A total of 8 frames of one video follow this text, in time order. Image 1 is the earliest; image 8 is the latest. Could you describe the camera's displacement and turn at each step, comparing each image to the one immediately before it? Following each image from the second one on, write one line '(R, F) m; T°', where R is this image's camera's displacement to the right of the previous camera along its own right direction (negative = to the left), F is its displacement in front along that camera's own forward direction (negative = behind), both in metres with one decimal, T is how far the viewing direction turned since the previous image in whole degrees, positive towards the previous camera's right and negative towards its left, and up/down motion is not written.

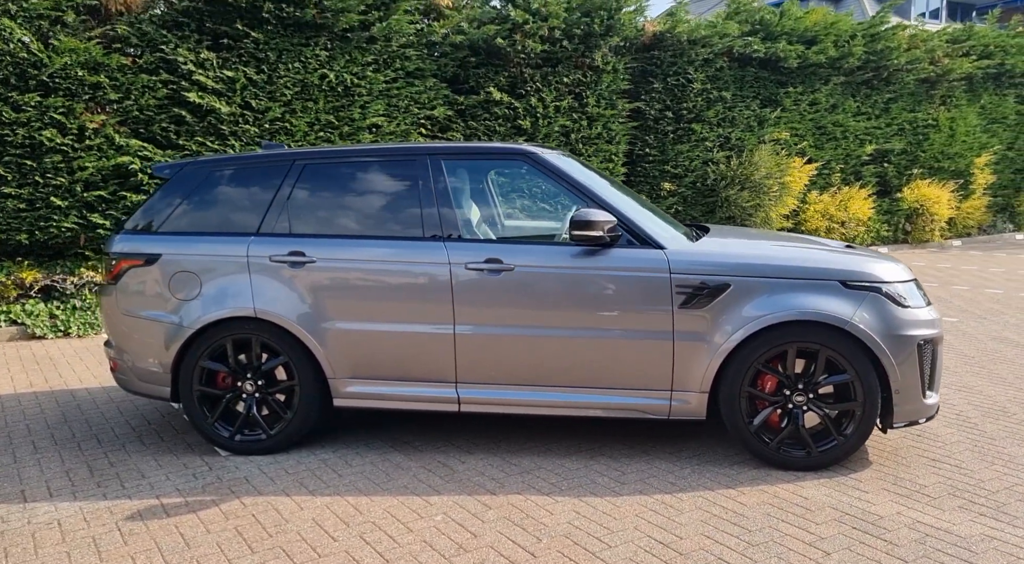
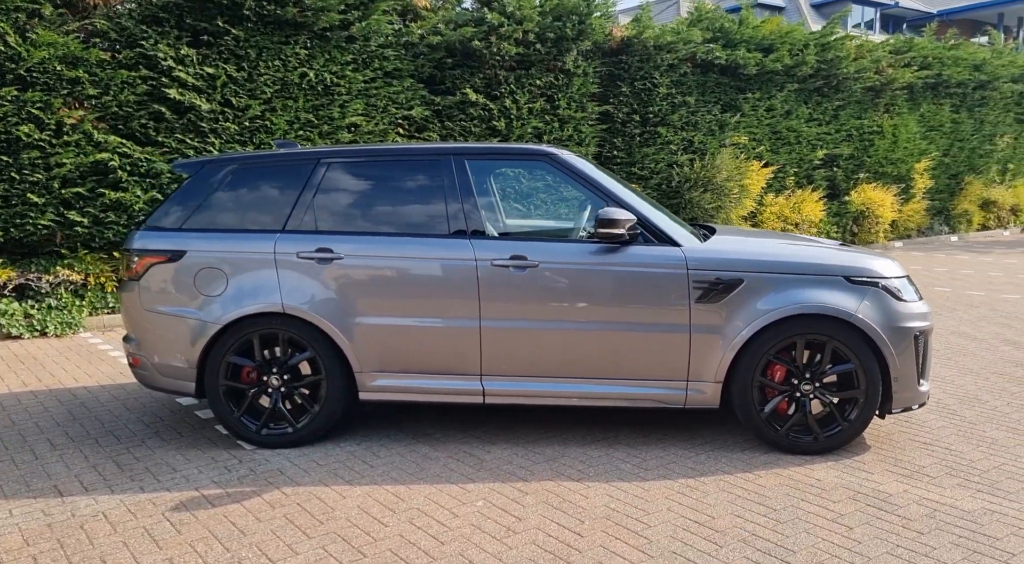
(-0.6, -0.2) m; +4°
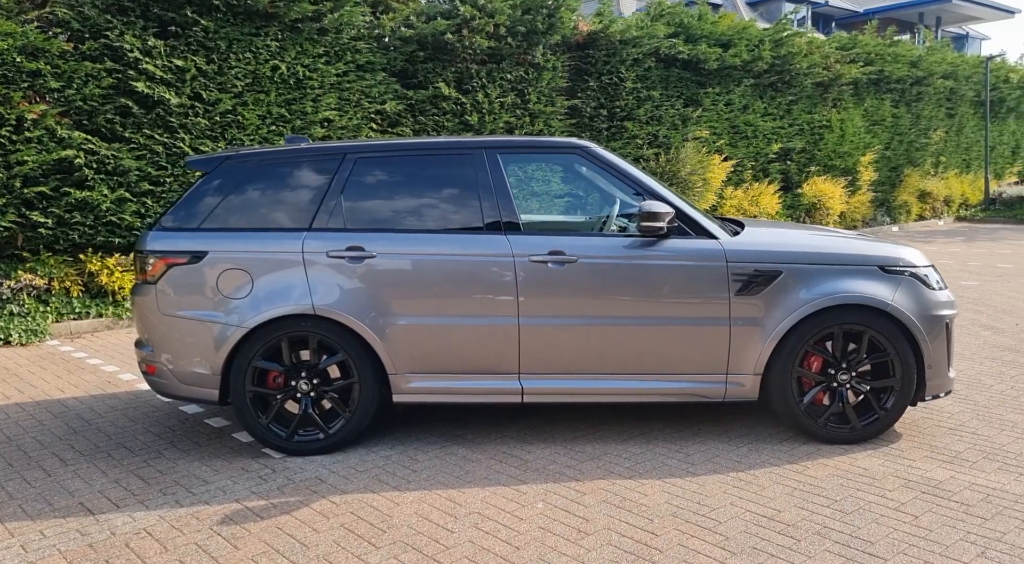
(-0.7, +0.1) m; +5°
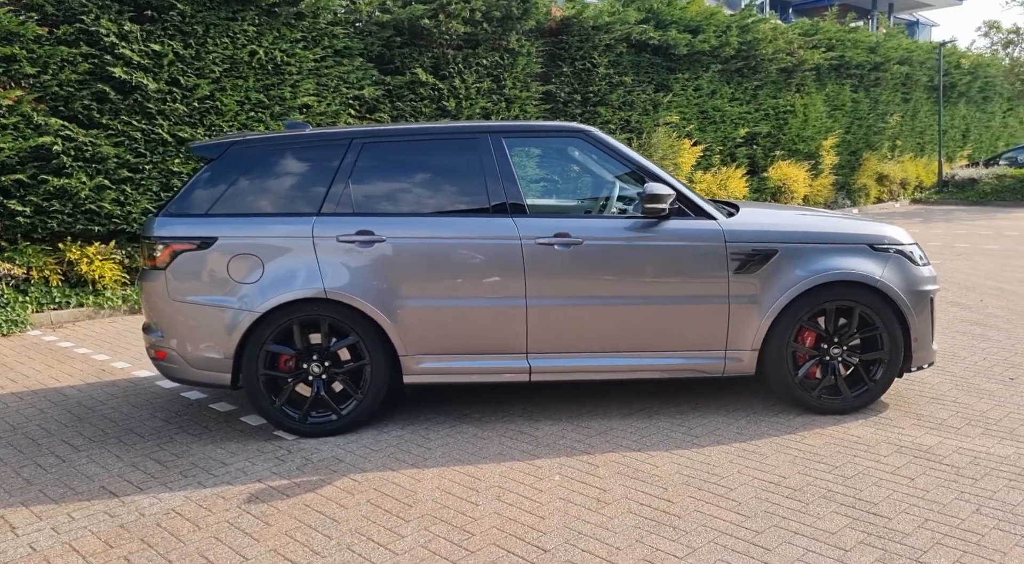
(-0.3, -0.1) m; +3°
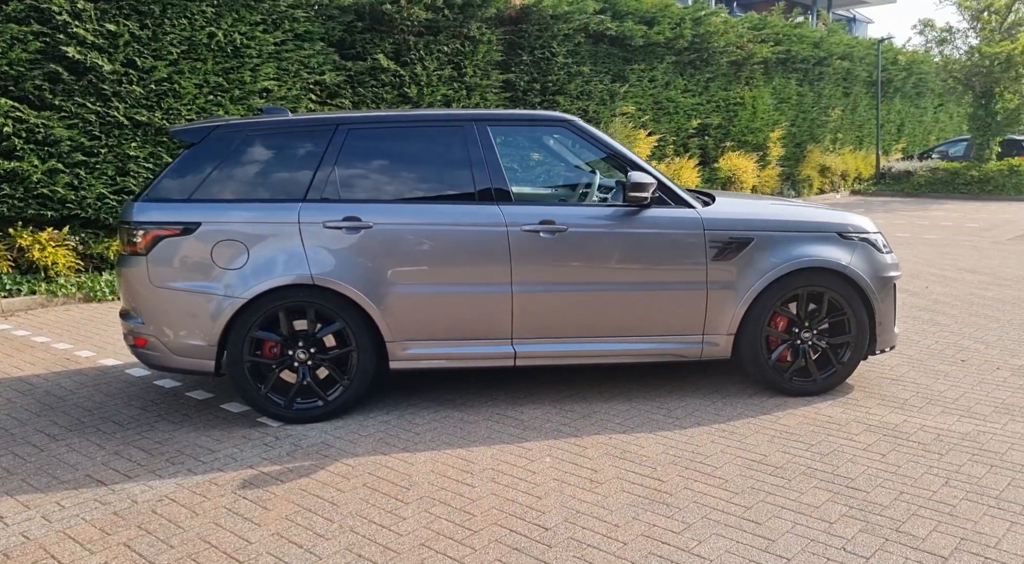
(-0.3, -0.1) m; +4°
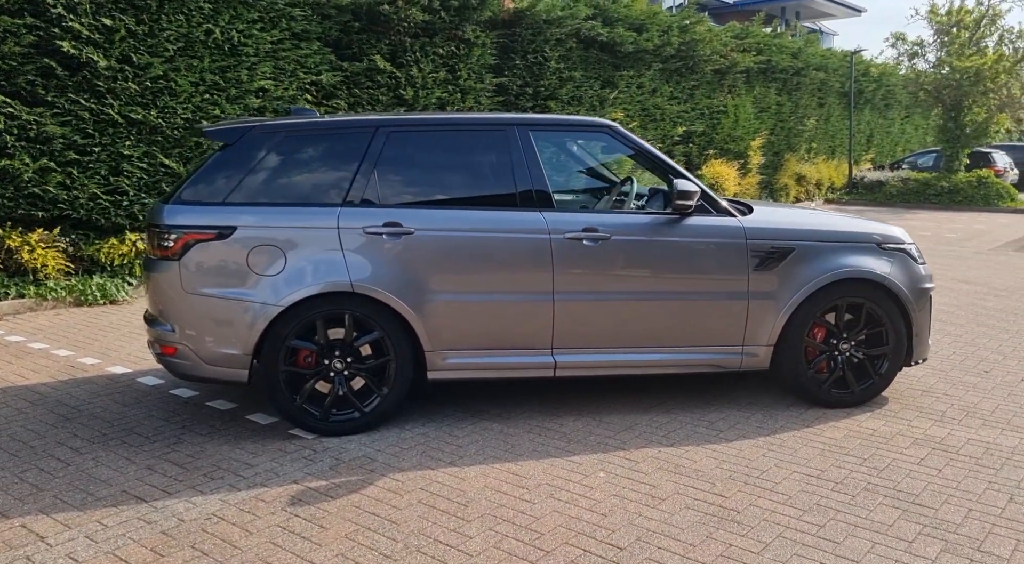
(-0.5, +0.1) m; +3°
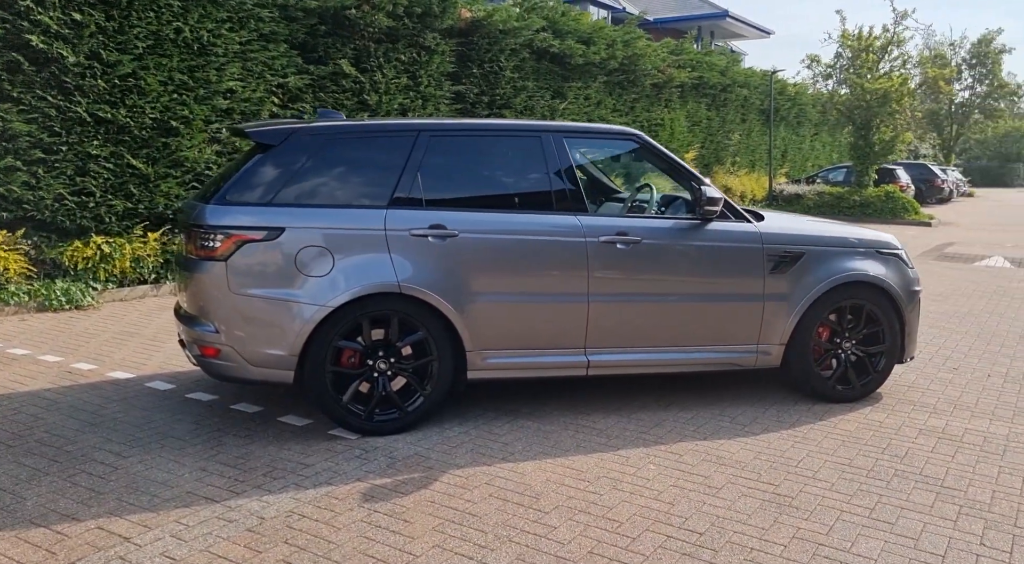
(-0.8, -0.1) m; +6°
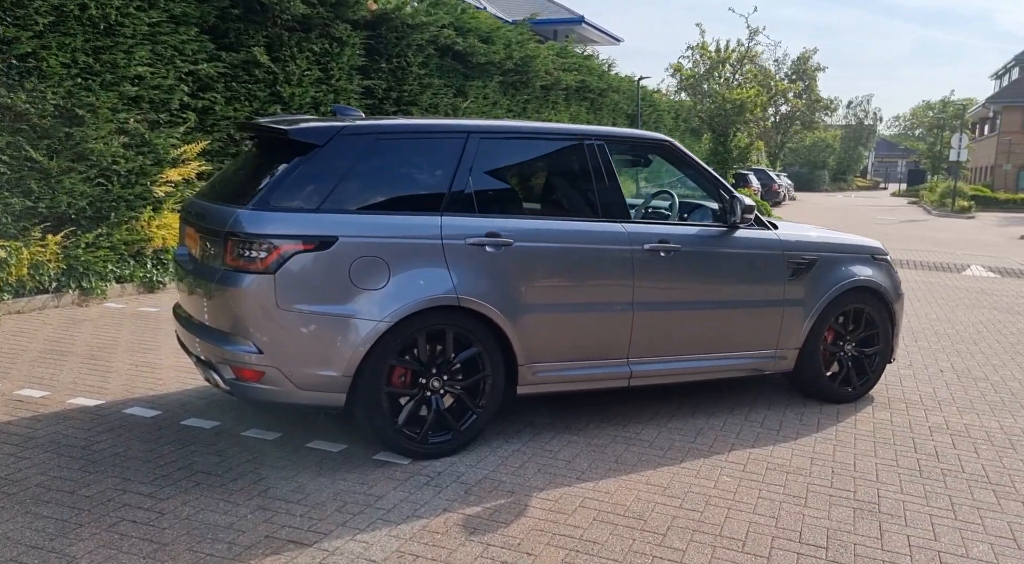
(-1.3, +0.4) m; +11°
